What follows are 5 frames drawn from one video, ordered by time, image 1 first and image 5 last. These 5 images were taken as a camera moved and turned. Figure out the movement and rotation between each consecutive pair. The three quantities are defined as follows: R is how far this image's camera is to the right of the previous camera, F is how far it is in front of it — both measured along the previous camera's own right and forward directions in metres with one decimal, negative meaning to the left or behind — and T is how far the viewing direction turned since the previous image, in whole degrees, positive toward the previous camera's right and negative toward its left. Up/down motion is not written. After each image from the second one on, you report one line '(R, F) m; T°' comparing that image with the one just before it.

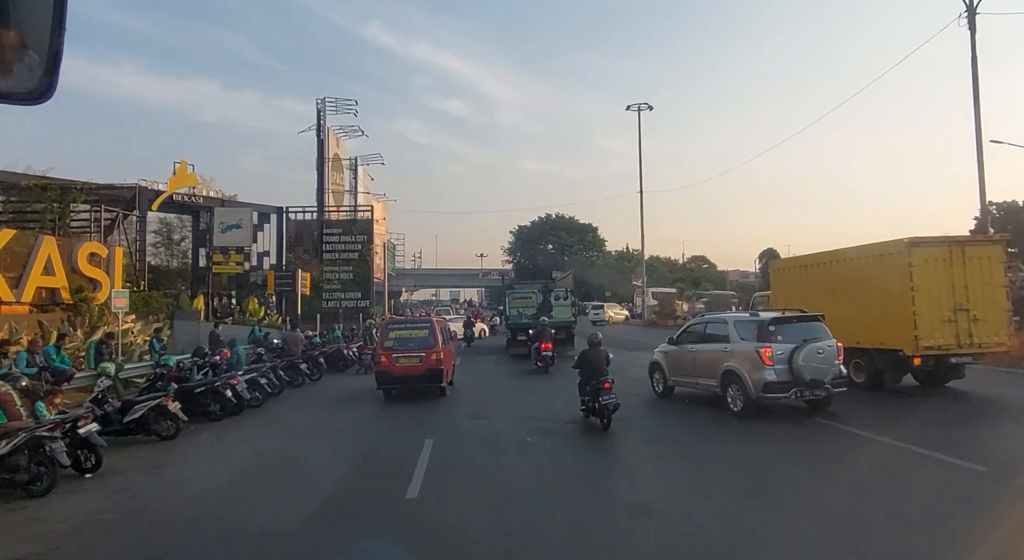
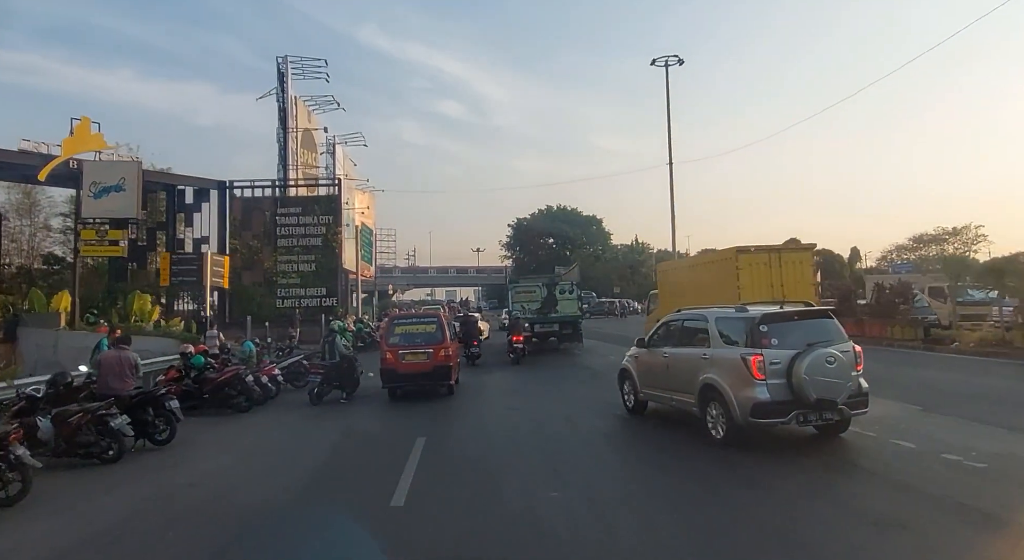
(+1.5, +2.8) m; -2°
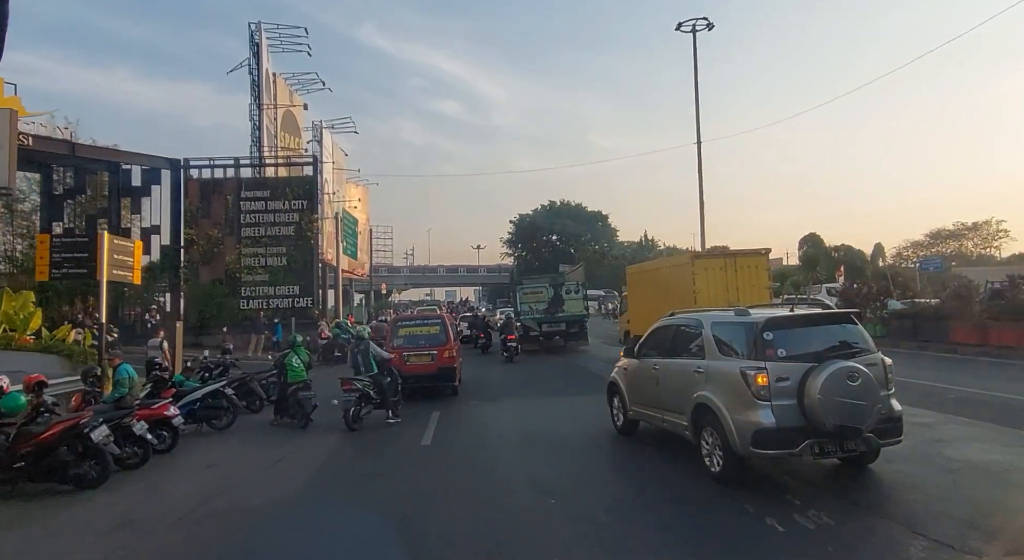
(+0.7, +1.5) m; -1°
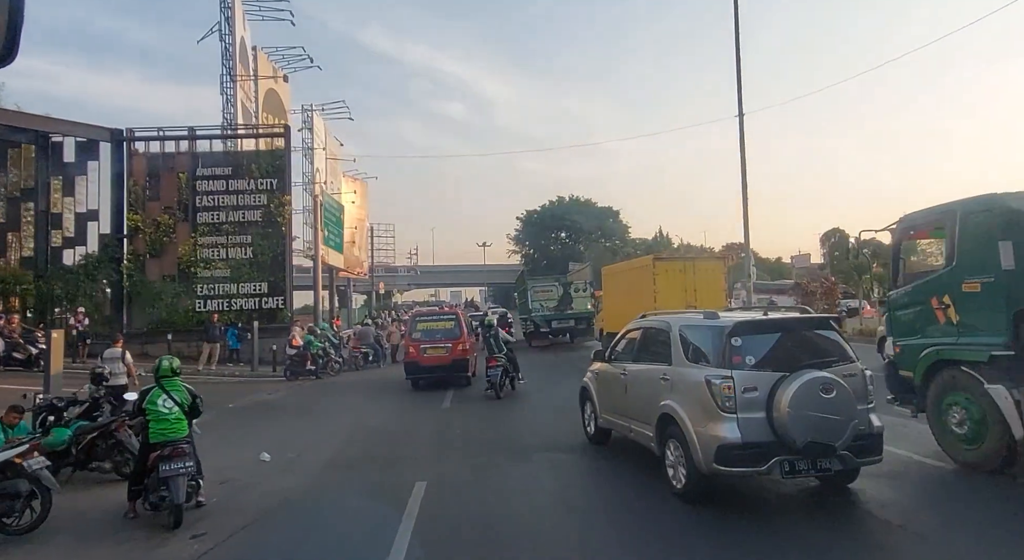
(+0.7, +0.6) m; -1°
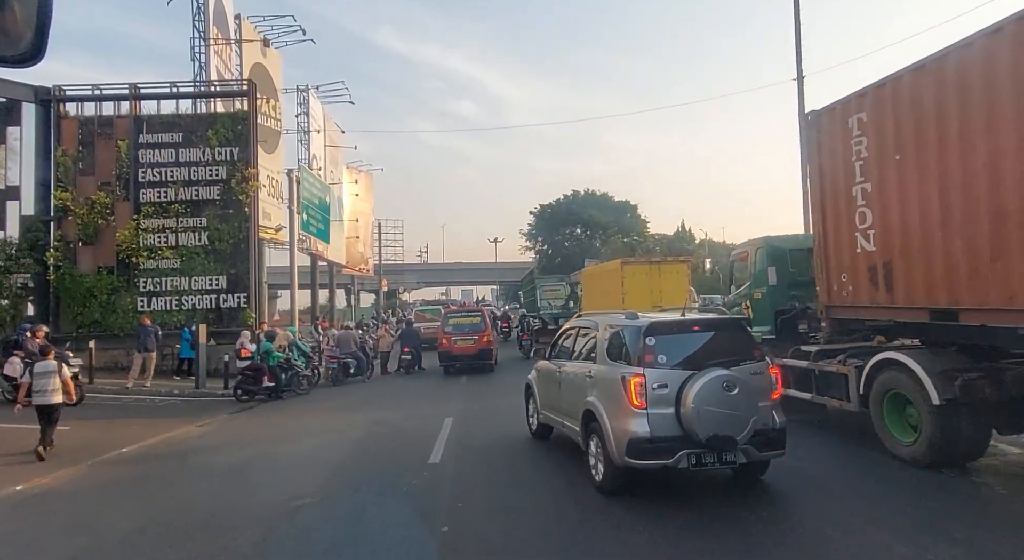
(+0.9, -0.3) m; -2°
